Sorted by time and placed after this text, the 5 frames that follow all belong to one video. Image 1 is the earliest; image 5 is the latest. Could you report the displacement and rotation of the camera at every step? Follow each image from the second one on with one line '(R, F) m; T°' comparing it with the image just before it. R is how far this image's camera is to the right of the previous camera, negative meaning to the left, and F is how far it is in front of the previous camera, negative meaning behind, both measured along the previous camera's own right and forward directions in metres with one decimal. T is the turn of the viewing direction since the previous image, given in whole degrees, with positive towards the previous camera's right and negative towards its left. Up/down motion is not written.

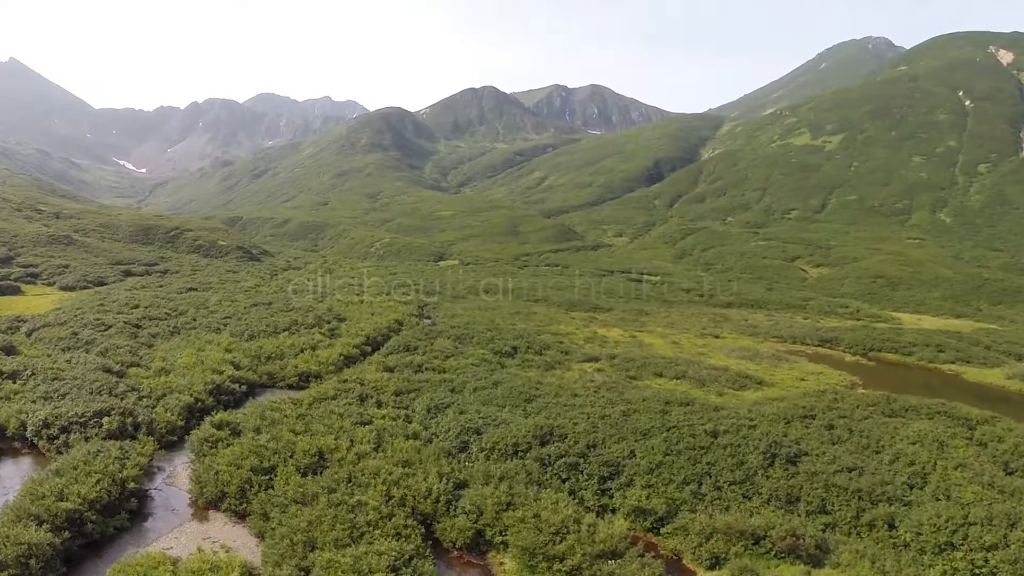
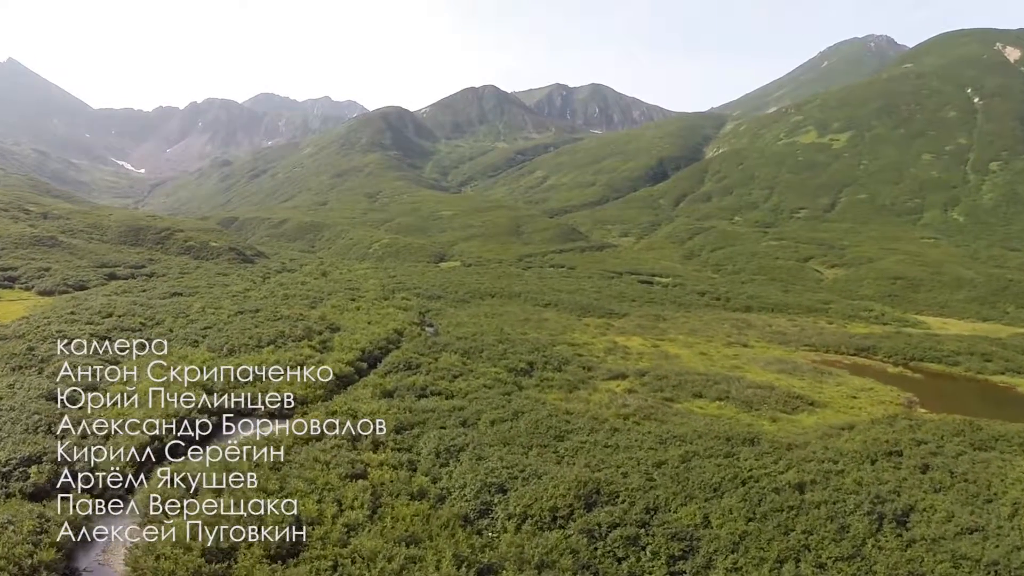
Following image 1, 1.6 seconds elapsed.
(-1.0, +4.8) m; 0°
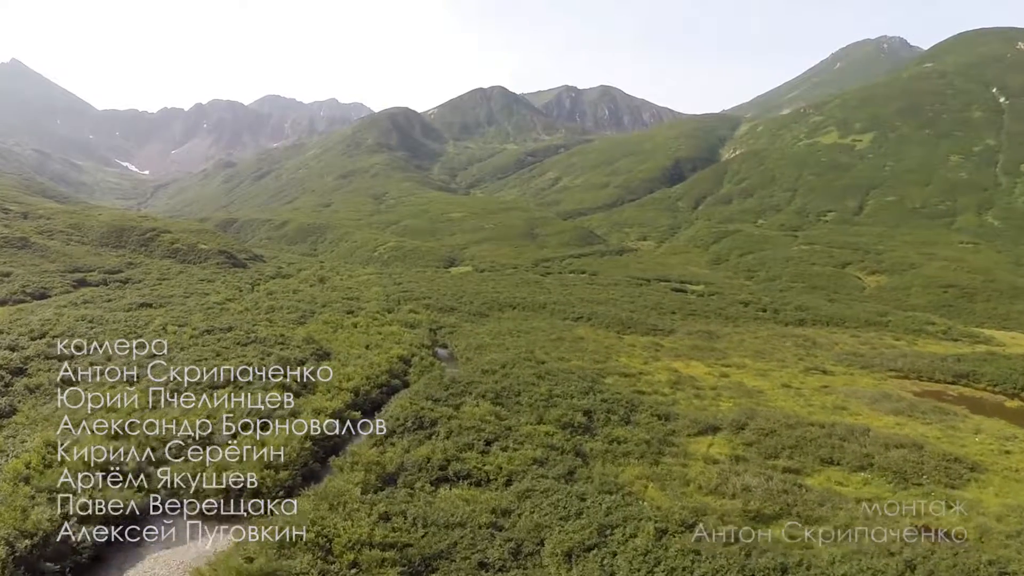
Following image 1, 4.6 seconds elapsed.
(-1.9, +9.6) m; -1°
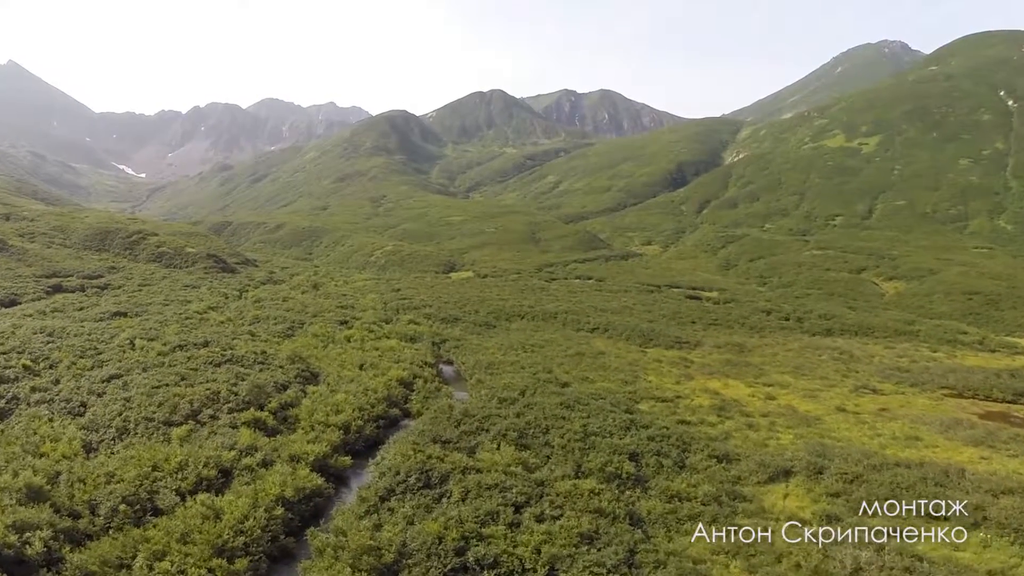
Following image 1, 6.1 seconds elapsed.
(-1.0, +4.9) m; 0°
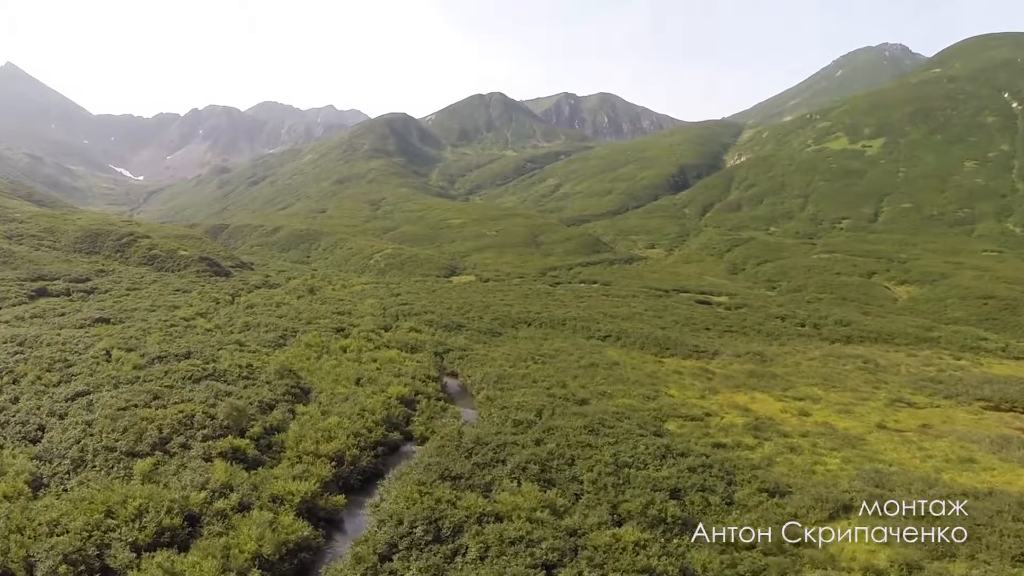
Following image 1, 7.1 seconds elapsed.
(-0.6, +2.8) m; 0°
